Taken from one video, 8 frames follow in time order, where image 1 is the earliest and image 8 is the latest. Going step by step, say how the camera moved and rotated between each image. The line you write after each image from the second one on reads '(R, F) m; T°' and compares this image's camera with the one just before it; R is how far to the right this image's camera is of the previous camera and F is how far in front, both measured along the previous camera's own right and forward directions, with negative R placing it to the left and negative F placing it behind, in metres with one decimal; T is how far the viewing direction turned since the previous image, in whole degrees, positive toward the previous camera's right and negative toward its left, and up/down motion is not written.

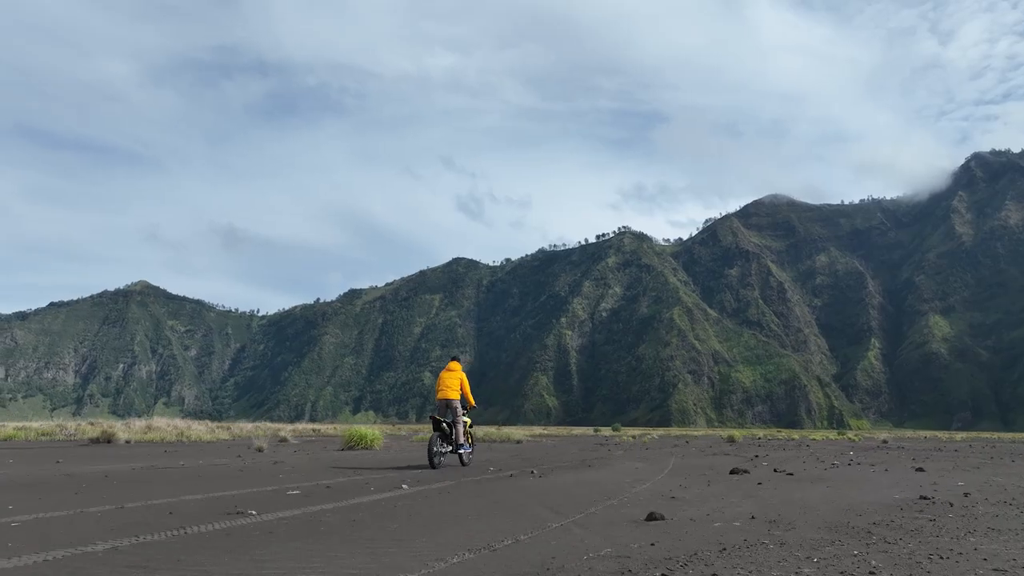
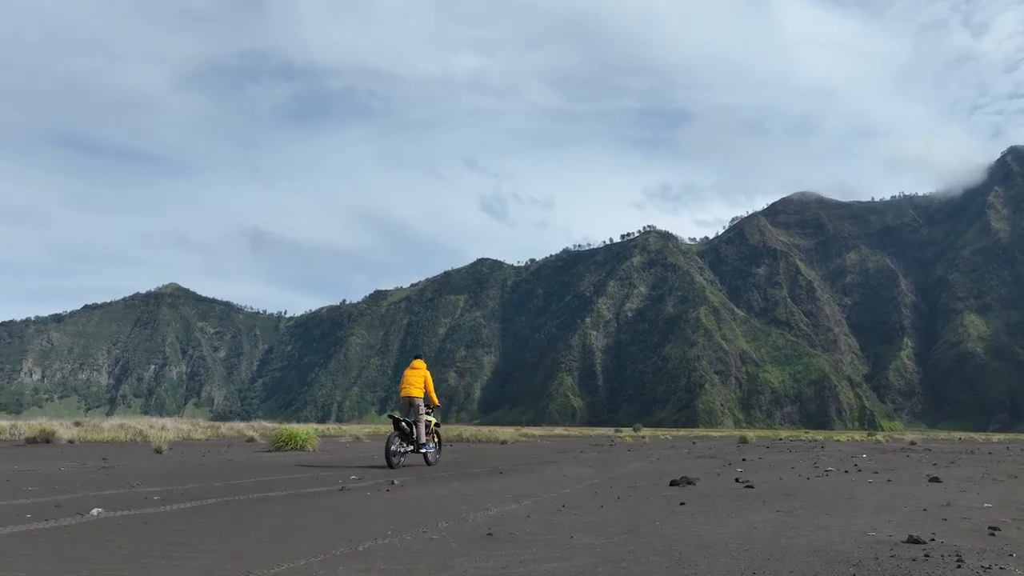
(+0.8, +1.2) m; -2°
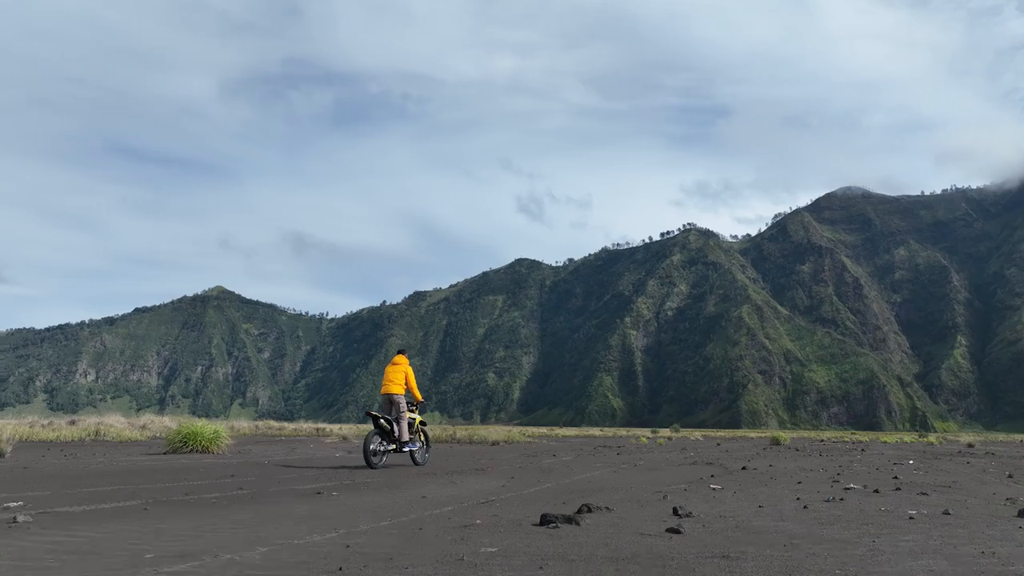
(+0.8, +1.5) m; -3°
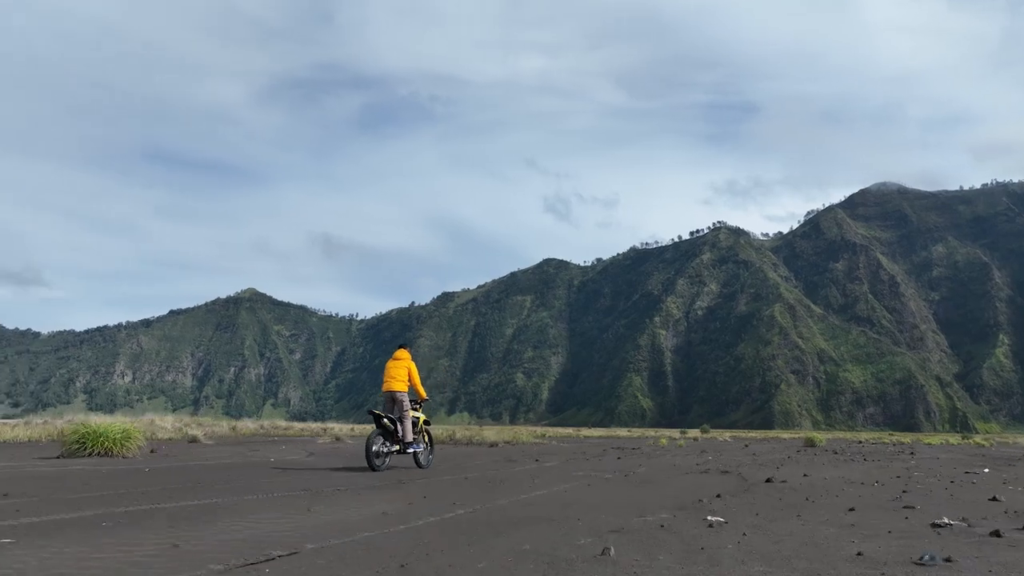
(+0.4, +1.2) m; -2°
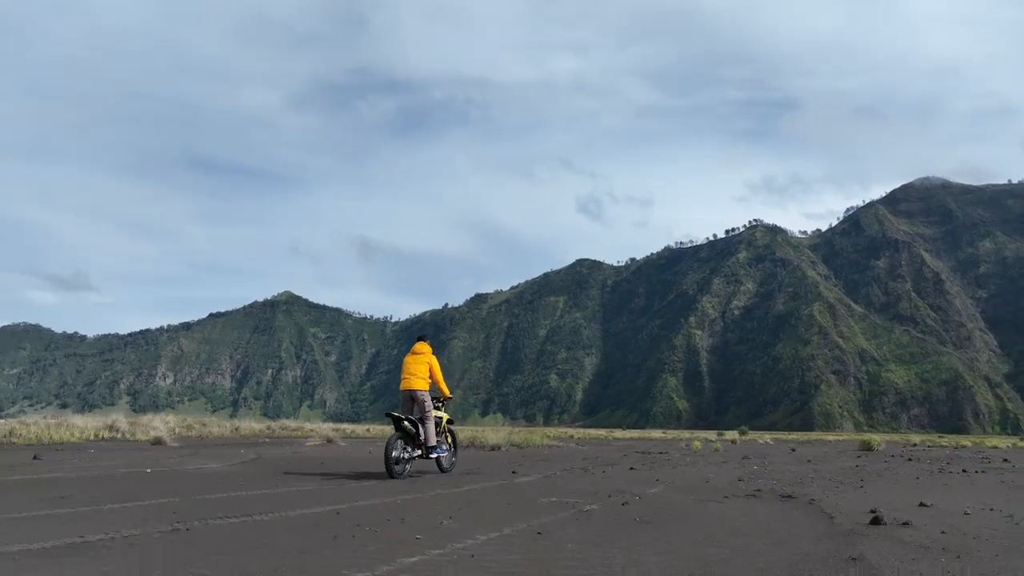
(+0.1, +1.1) m; -3°
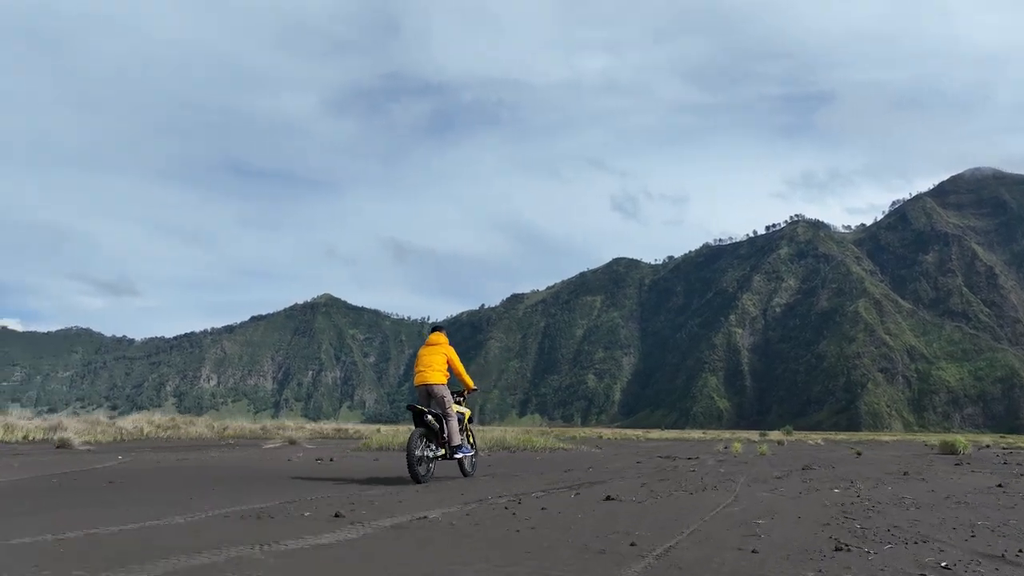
(+0.2, +1.7) m; -3°
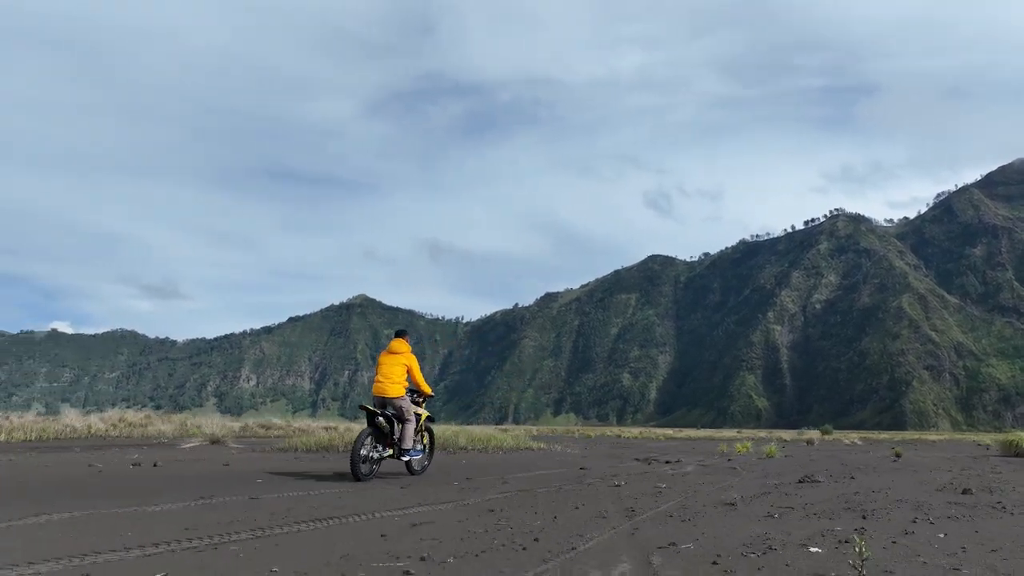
(+1.1, +2.0) m; -3°
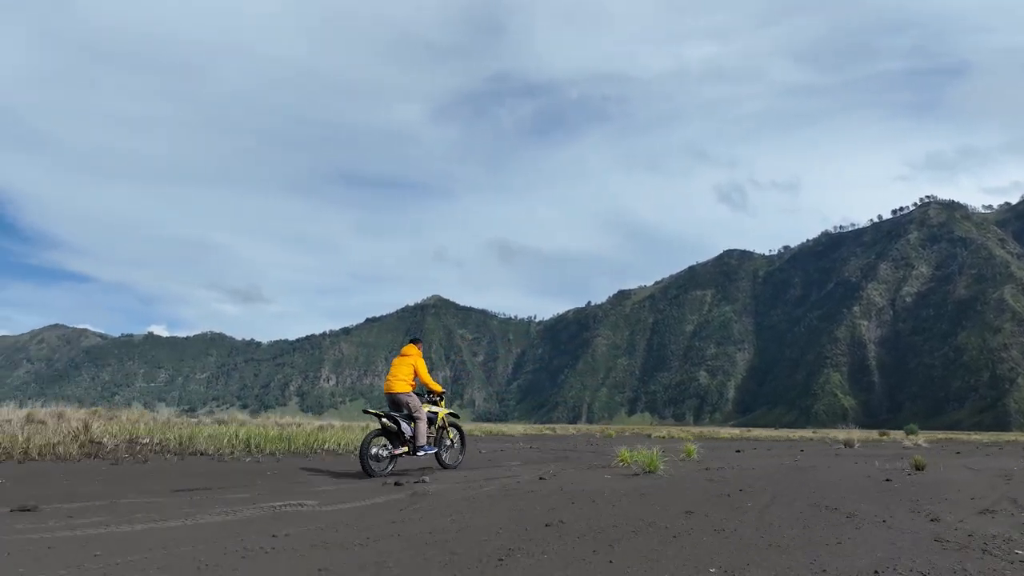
(+0.8, +2.3) m; -6°
